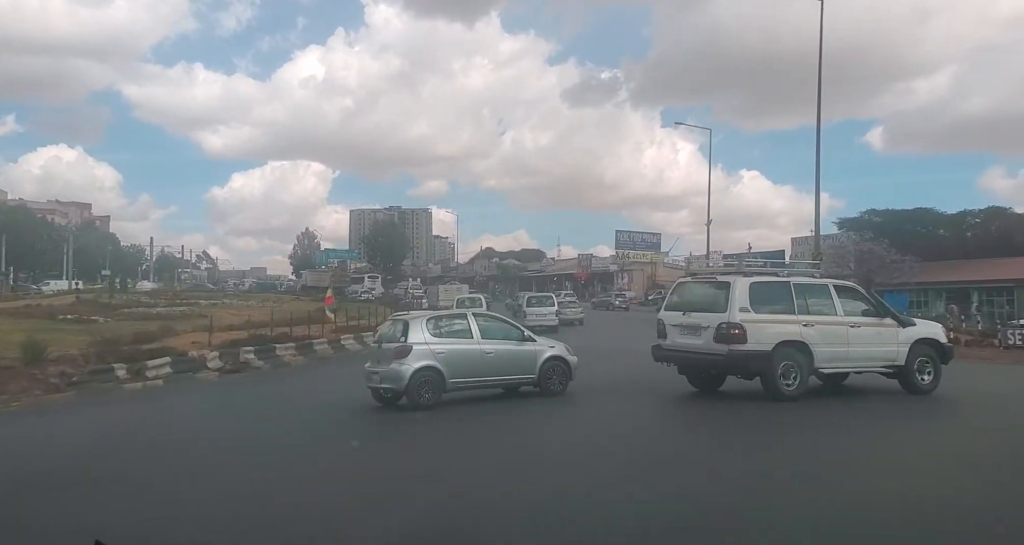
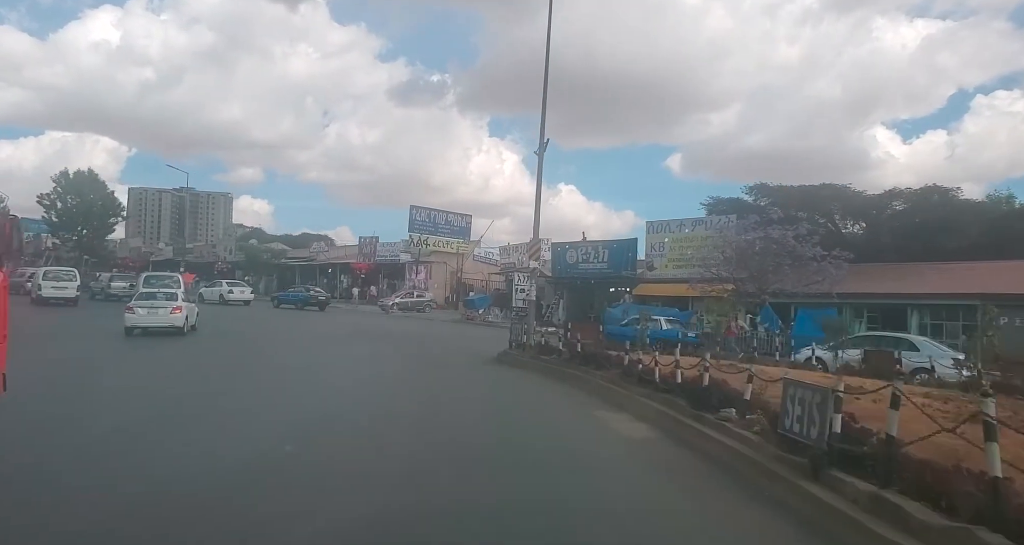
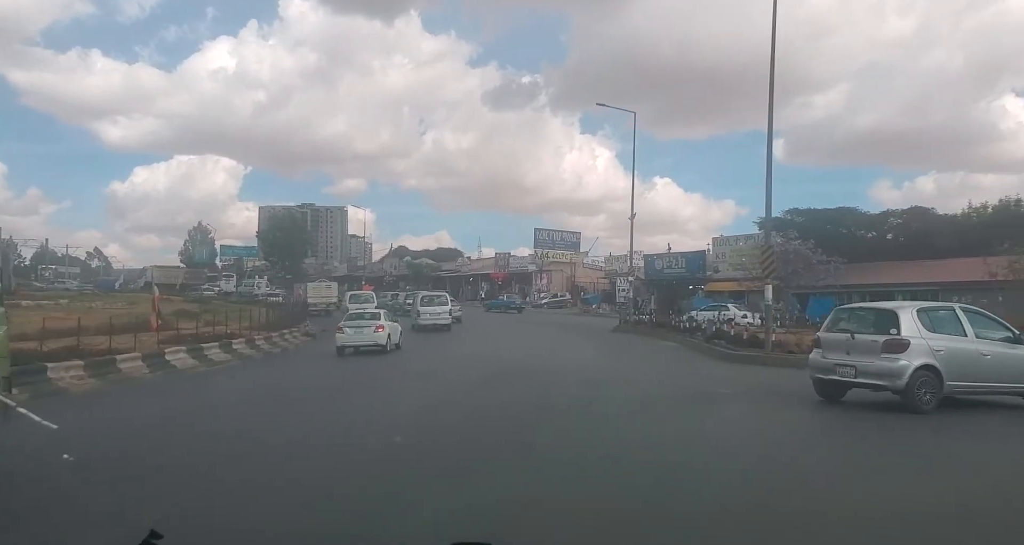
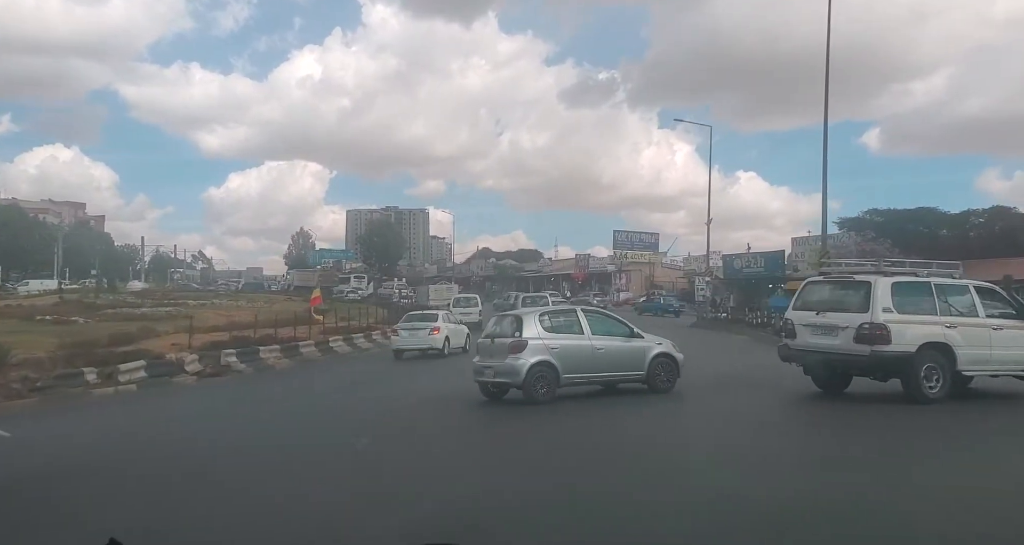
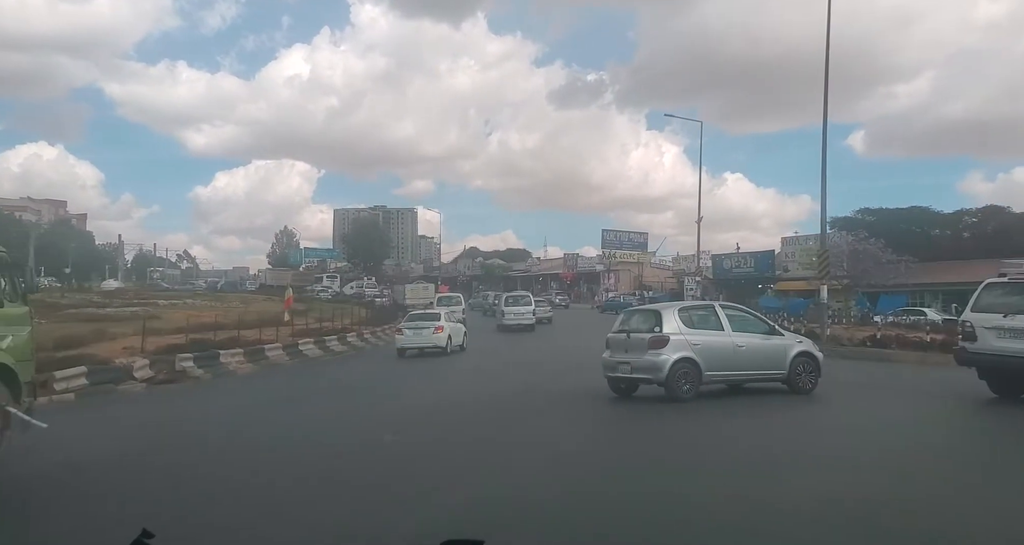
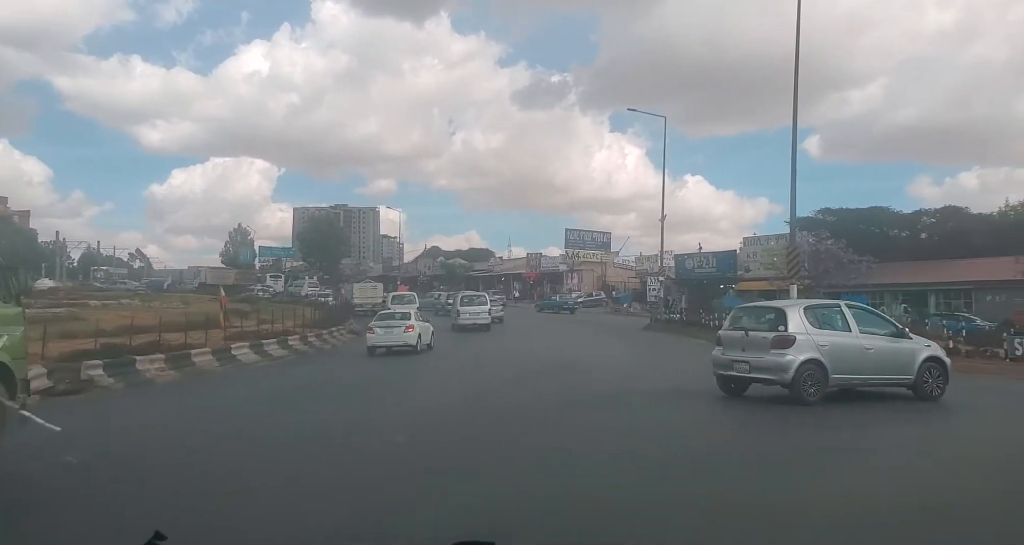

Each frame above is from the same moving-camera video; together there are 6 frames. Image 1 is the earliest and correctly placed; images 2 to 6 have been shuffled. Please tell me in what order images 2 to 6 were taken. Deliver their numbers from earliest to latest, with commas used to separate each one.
4, 5, 6, 3, 2
